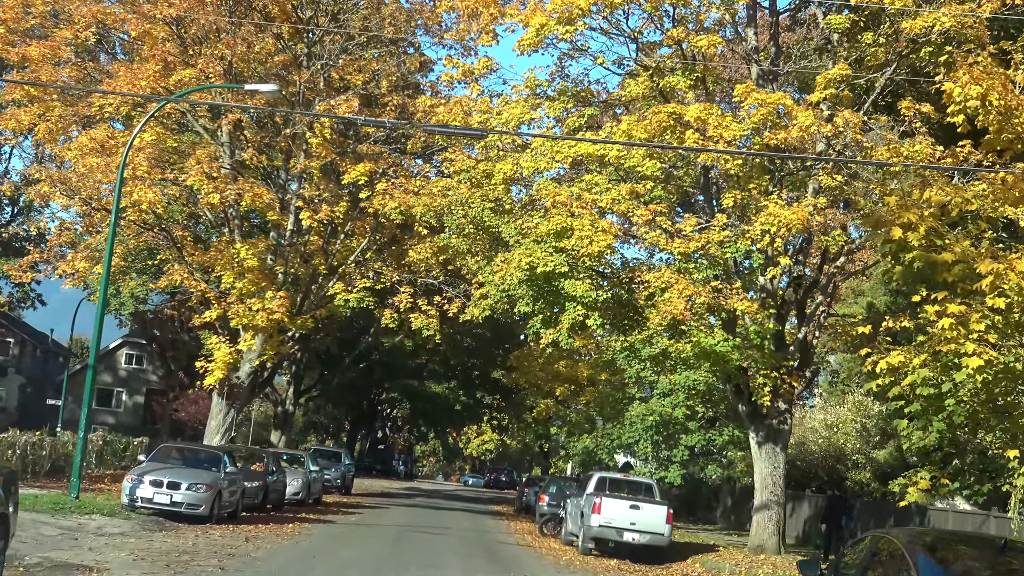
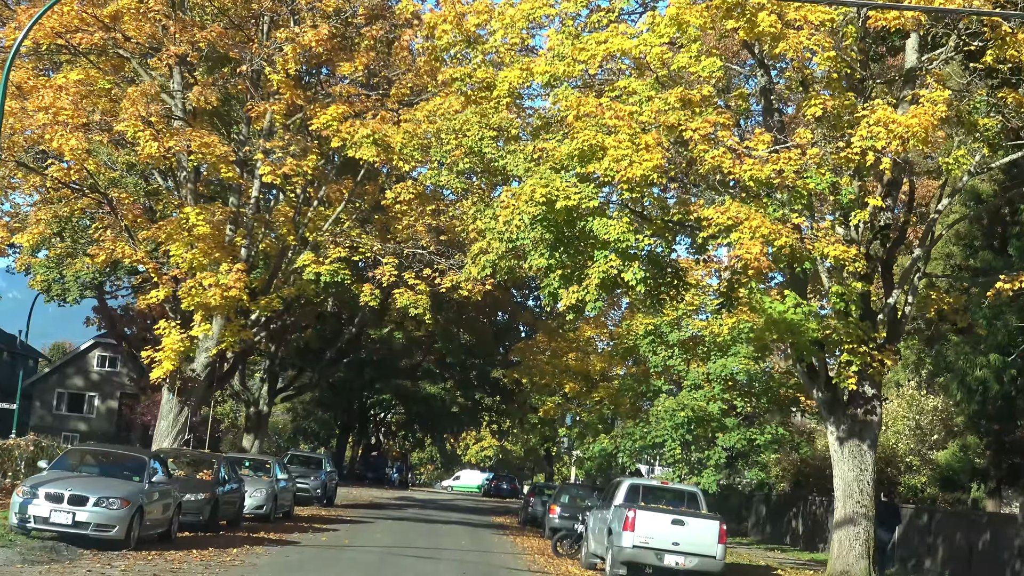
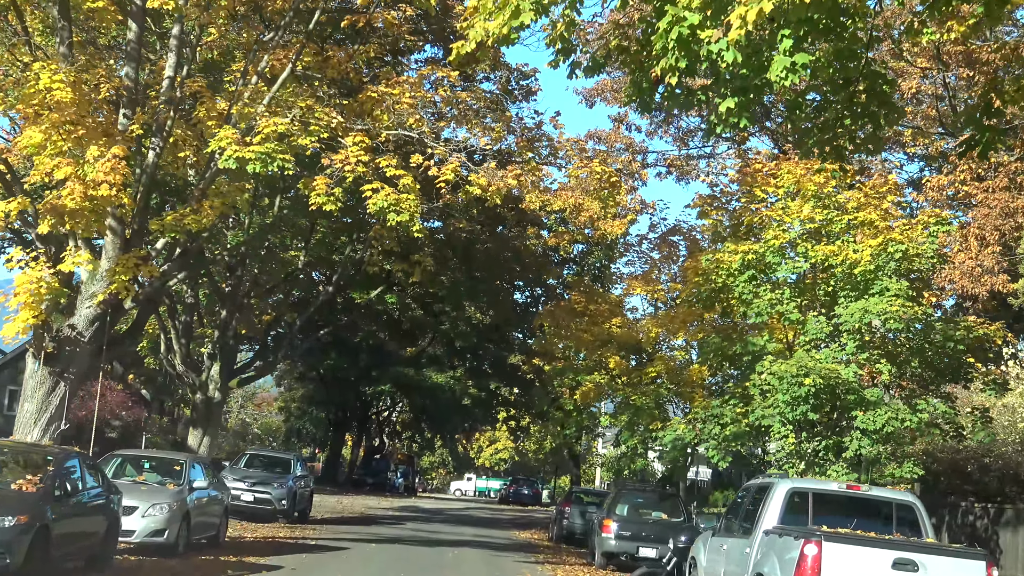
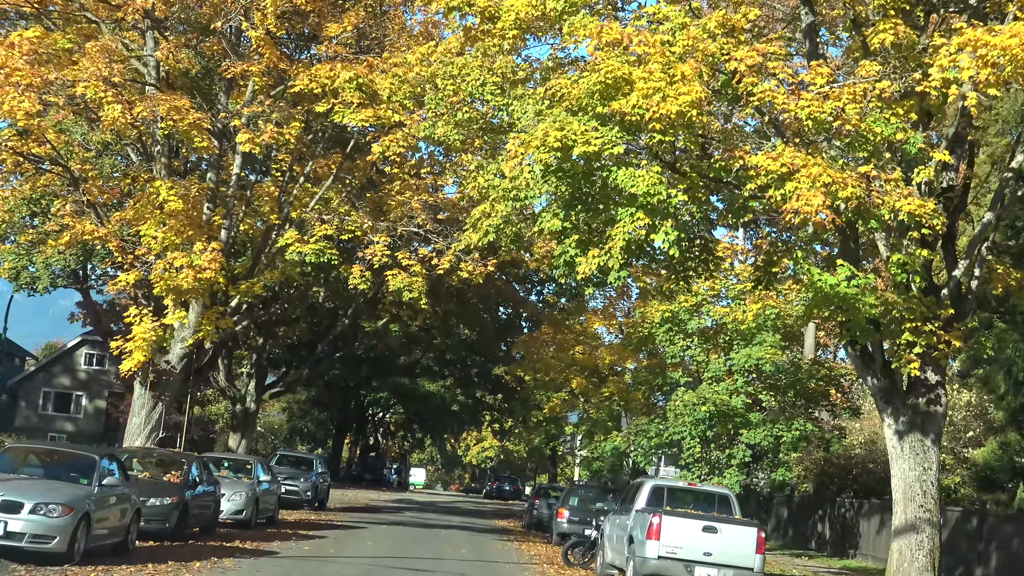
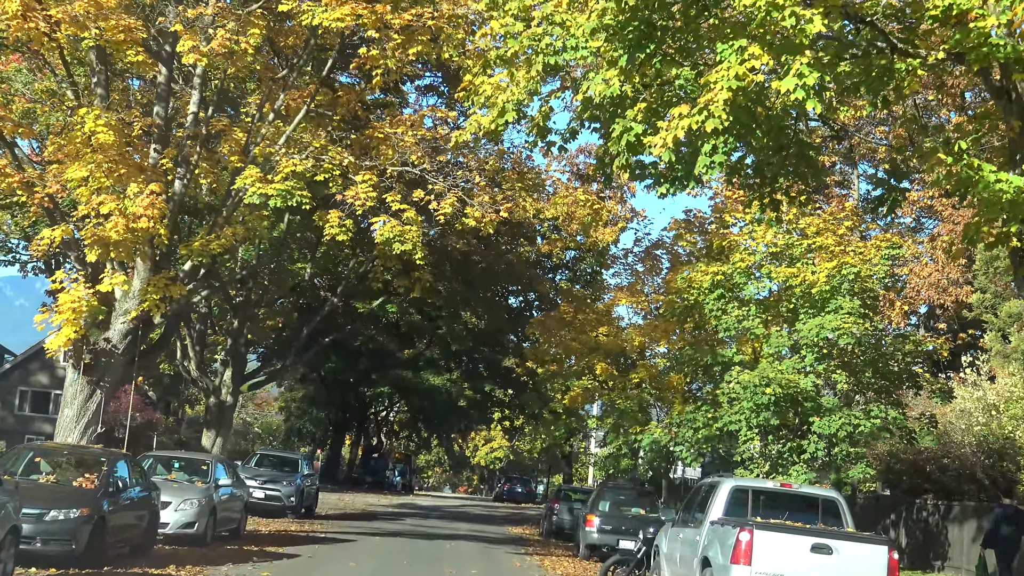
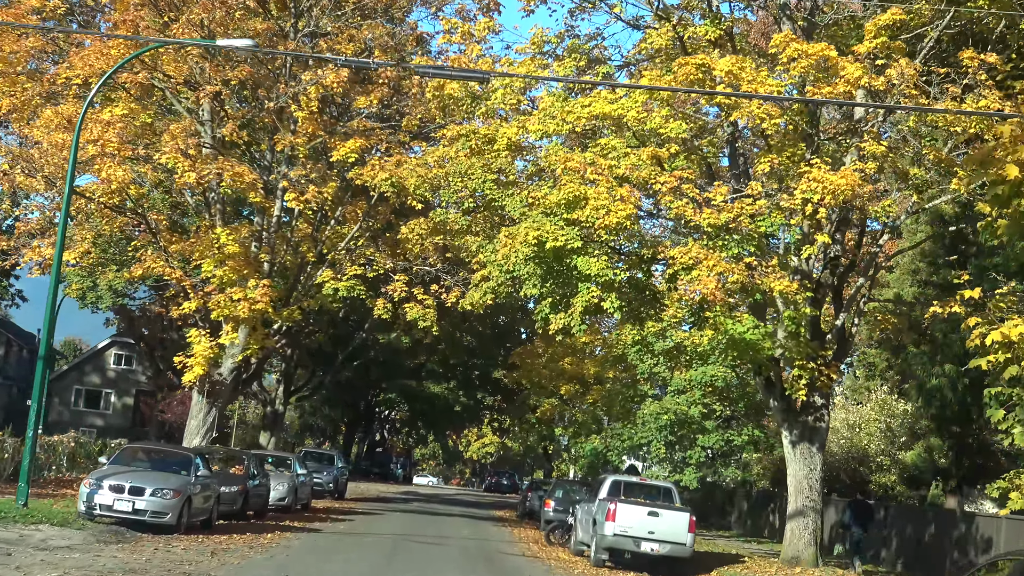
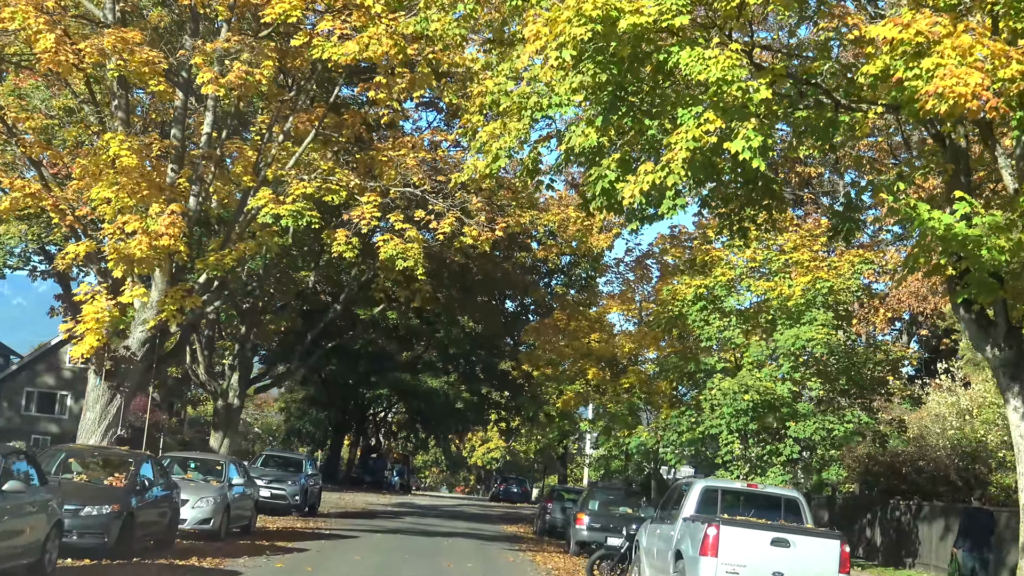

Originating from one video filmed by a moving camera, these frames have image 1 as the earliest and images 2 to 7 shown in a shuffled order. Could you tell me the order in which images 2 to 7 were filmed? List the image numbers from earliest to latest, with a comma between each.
6, 2, 4, 7, 5, 3
